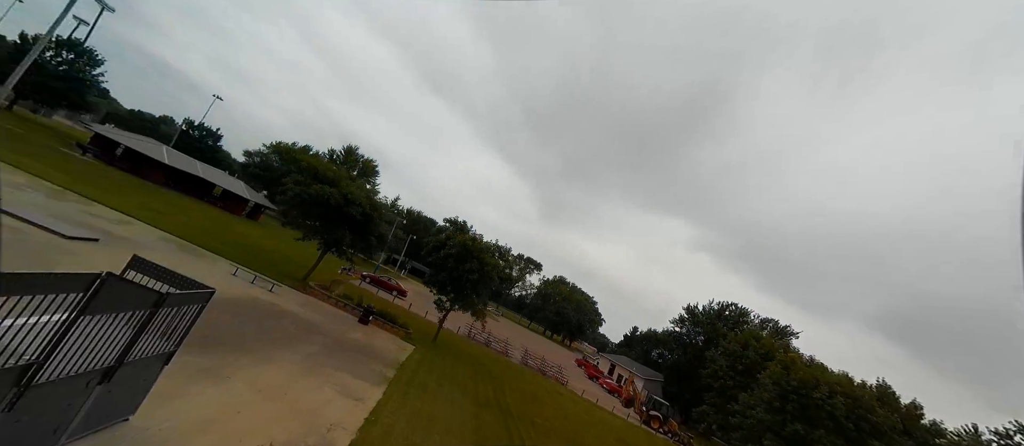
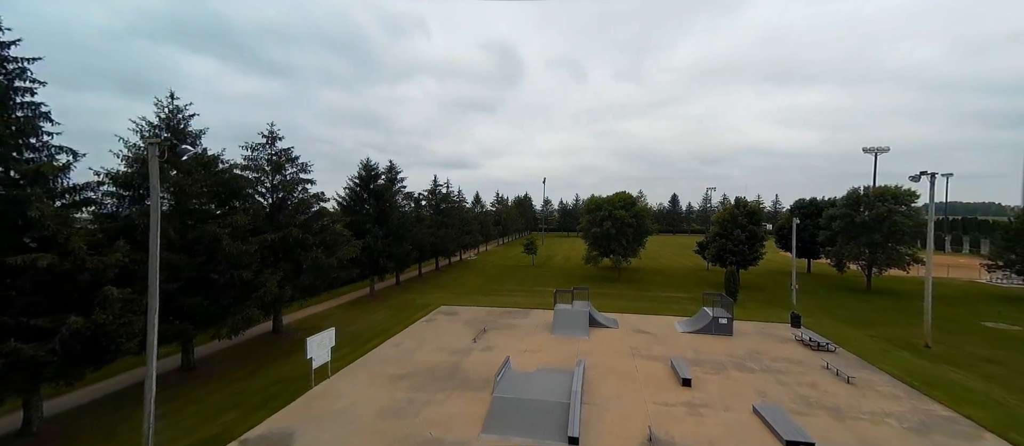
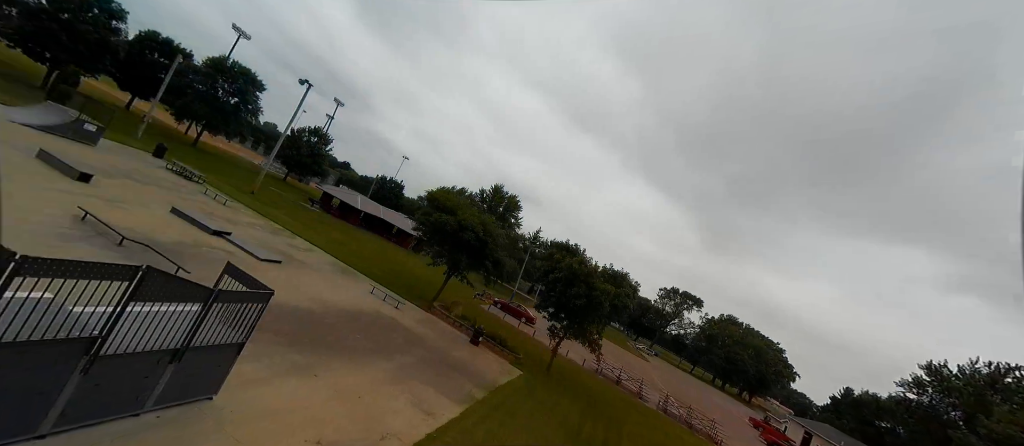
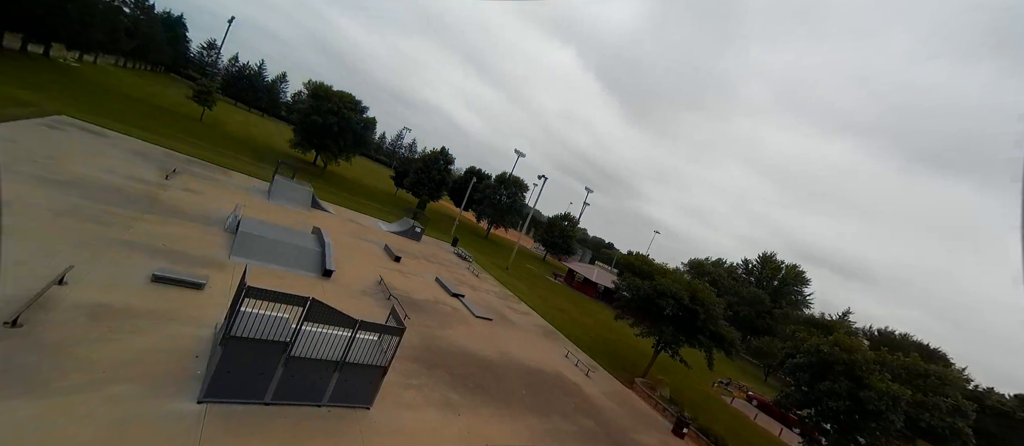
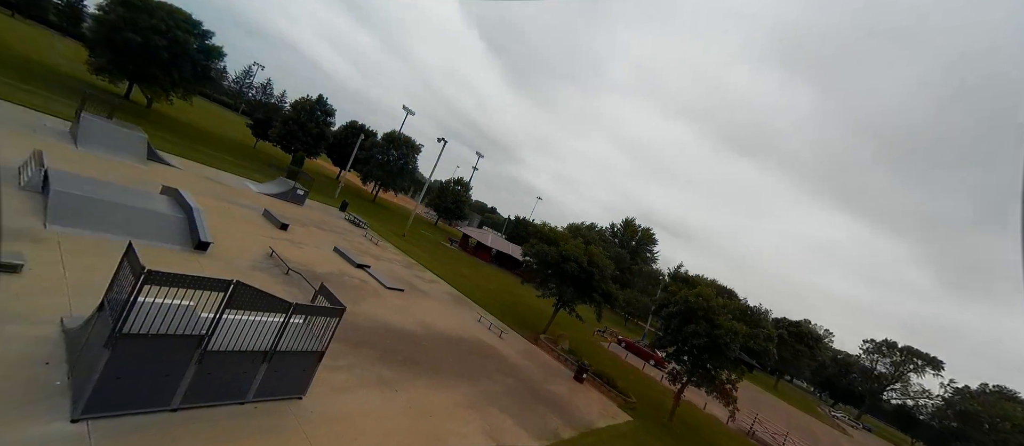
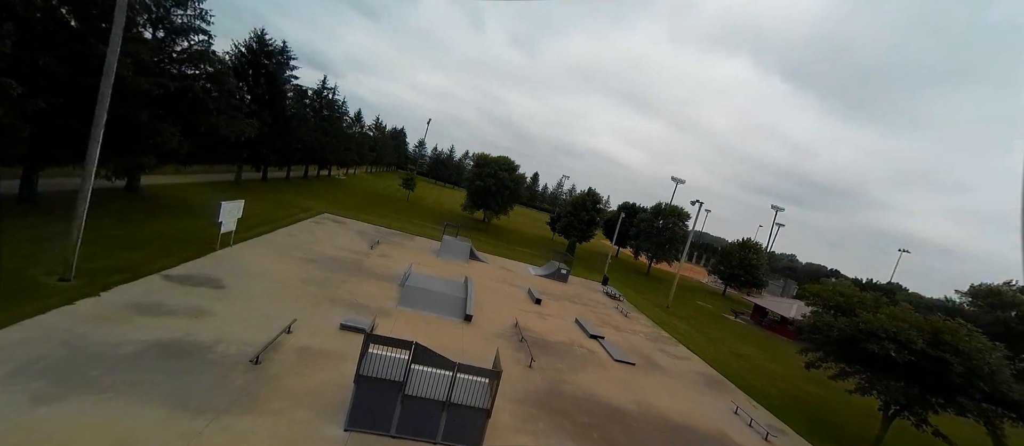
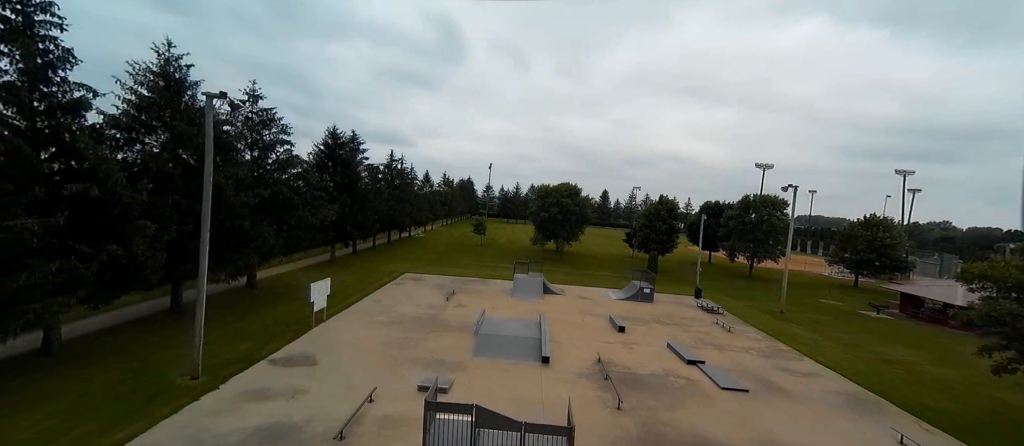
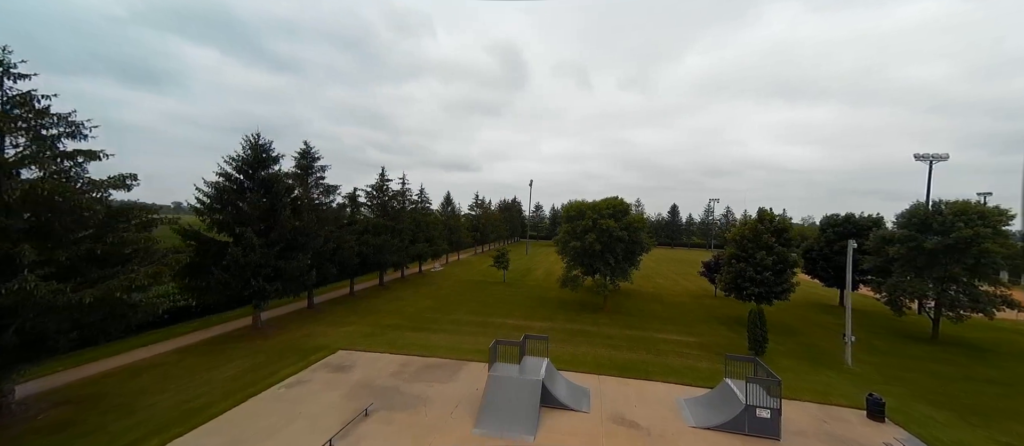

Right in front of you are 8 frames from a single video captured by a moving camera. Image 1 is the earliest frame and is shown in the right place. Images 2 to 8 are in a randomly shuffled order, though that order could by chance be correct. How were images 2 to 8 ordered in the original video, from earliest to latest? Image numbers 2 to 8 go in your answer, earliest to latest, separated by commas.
3, 5, 4, 6, 7, 2, 8
